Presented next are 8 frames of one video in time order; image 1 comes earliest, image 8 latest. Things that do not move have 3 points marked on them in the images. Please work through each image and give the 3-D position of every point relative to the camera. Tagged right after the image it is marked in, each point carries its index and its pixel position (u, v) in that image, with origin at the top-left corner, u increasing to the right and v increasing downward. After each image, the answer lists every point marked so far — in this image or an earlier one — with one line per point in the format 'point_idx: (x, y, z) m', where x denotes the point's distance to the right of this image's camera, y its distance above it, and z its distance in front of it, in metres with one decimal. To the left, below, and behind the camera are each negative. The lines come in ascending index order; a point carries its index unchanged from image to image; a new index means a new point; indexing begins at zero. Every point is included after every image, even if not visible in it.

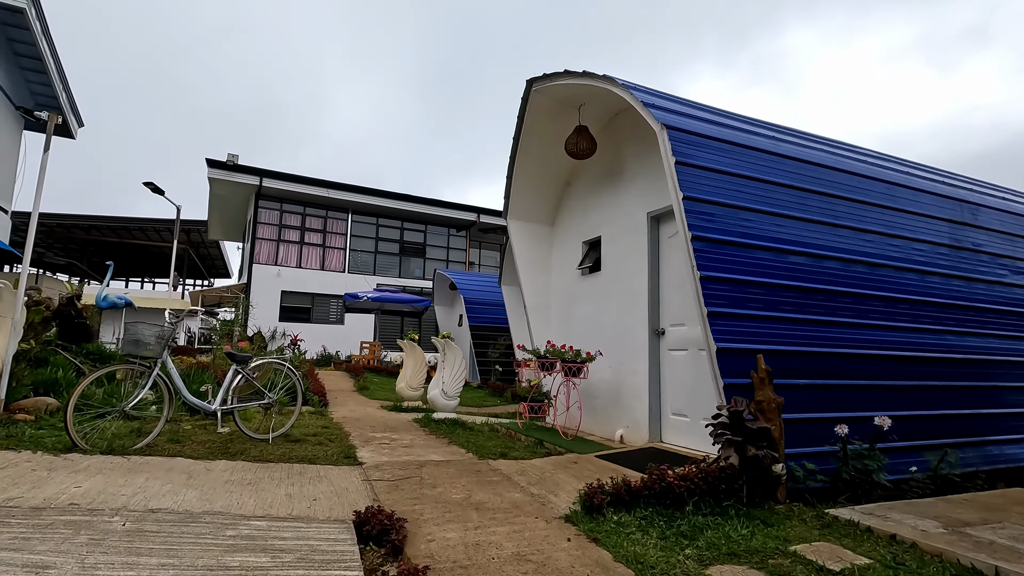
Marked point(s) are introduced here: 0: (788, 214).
0: (+2.4, +0.6, +4.7) m
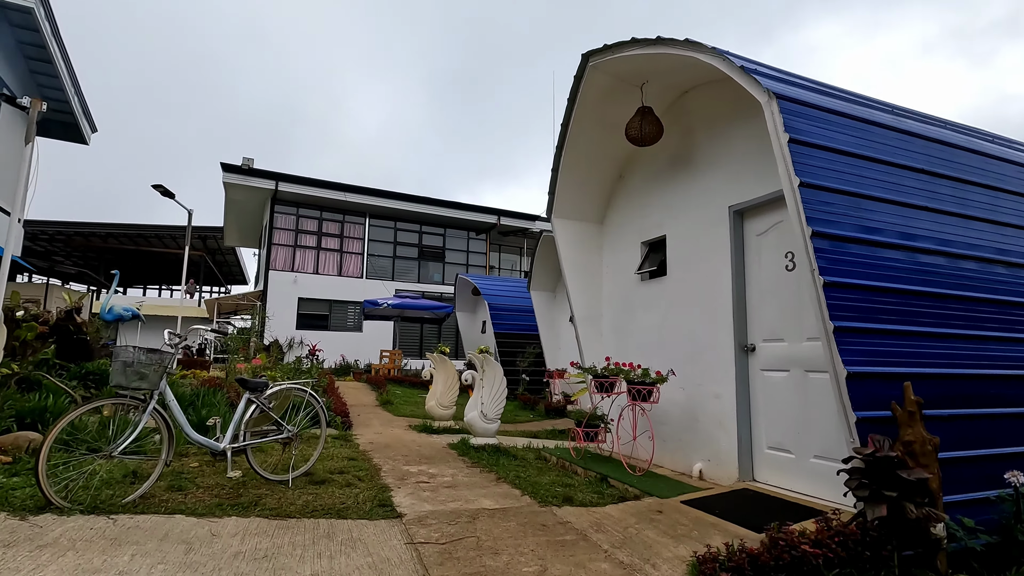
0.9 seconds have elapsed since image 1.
0: (+2.9, +0.6, +3.8) m
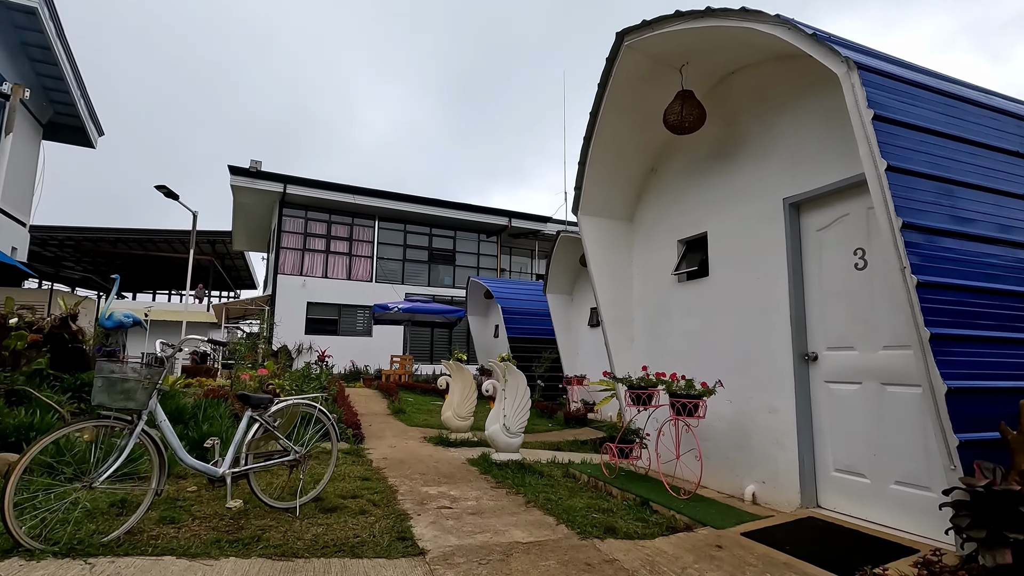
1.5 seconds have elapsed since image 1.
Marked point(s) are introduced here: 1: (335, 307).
0: (+3.1, +0.6, +3.3) m
1: (-6.7, -0.7, +20.0) m
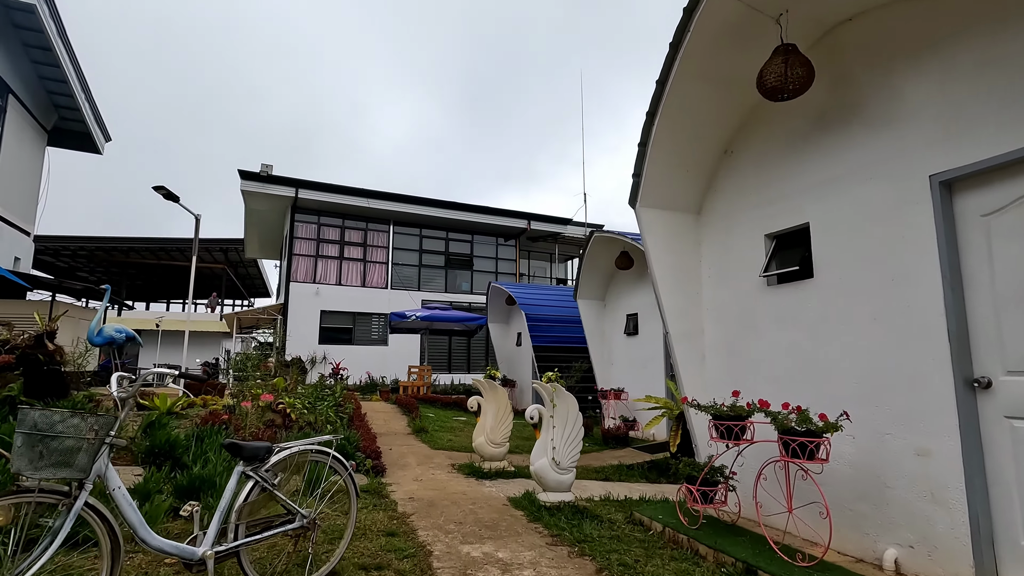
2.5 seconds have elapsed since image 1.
0: (+3.5, +0.6, +2.3) m
1: (-5.9, -1.0, +19.2) m
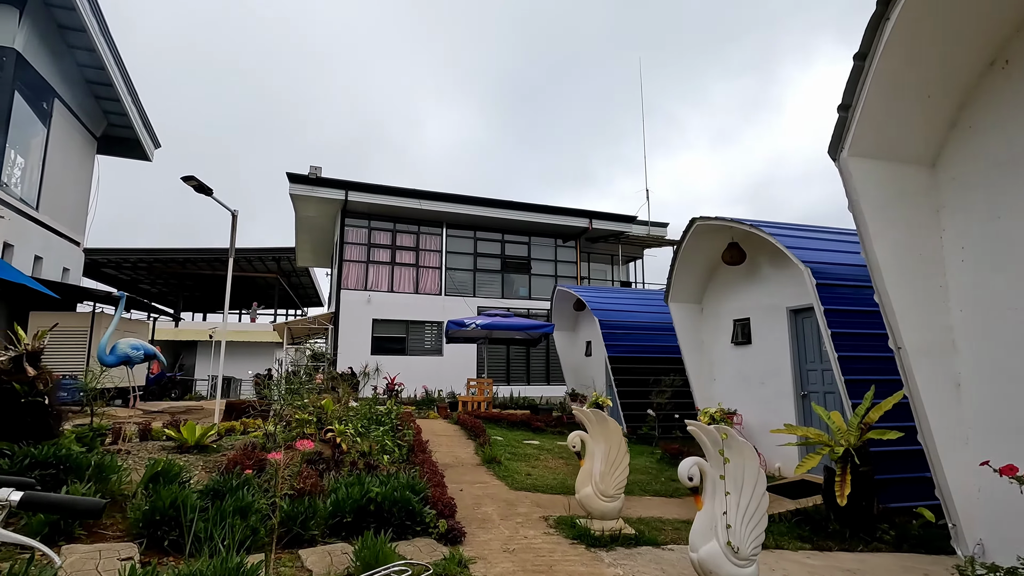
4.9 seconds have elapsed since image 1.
0: (+4.1, +0.7, +0.4) m
1: (-3.8, -1.2, +18.1) m
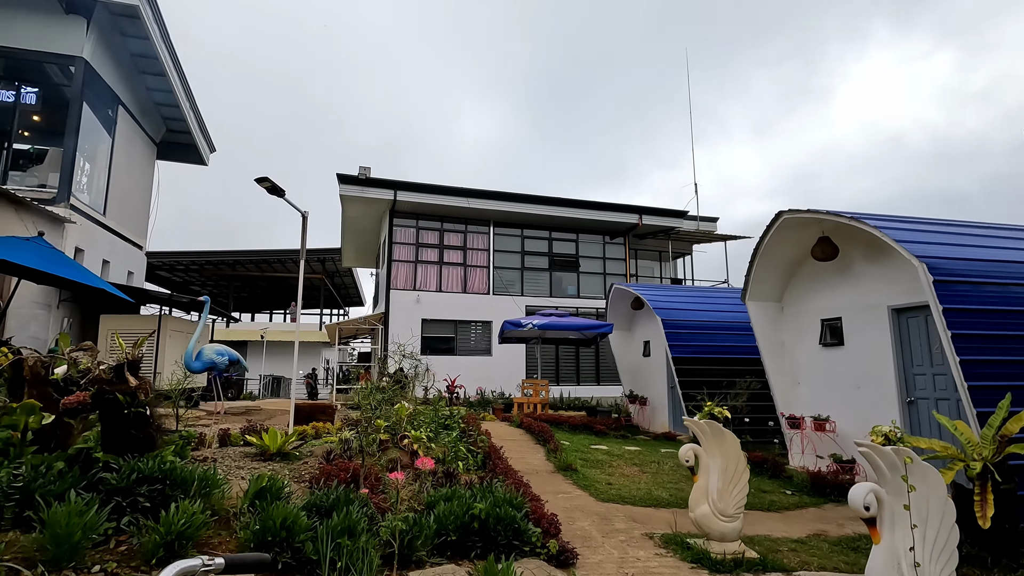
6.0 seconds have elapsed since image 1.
0: (+4.7, +0.7, -0.2) m
1: (-2.1, -1.2, +18.0) m
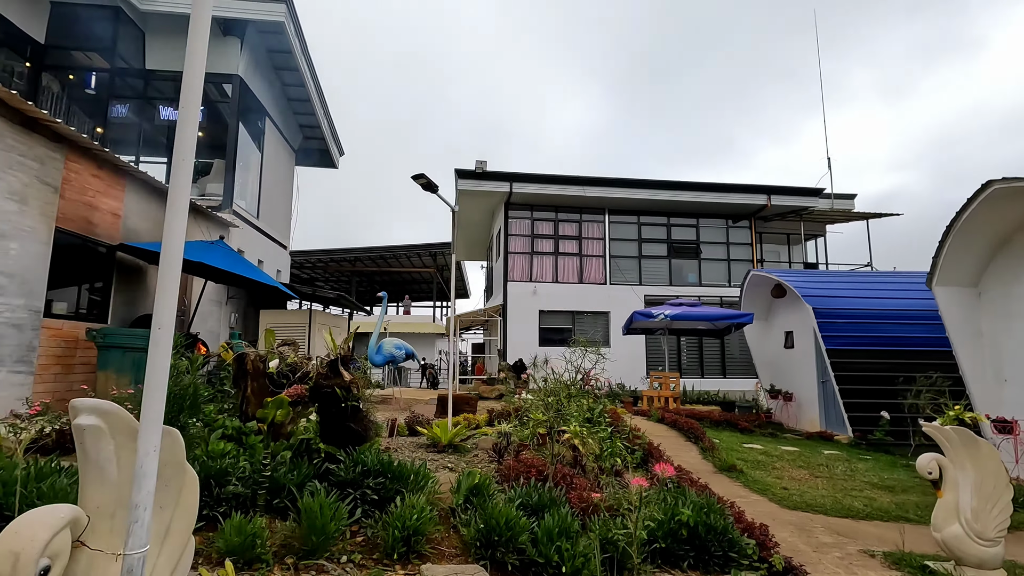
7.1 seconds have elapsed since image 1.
0: (+5.3, +0.8, -1.3) m
1: (+1.9, -0.9, +17.8) m
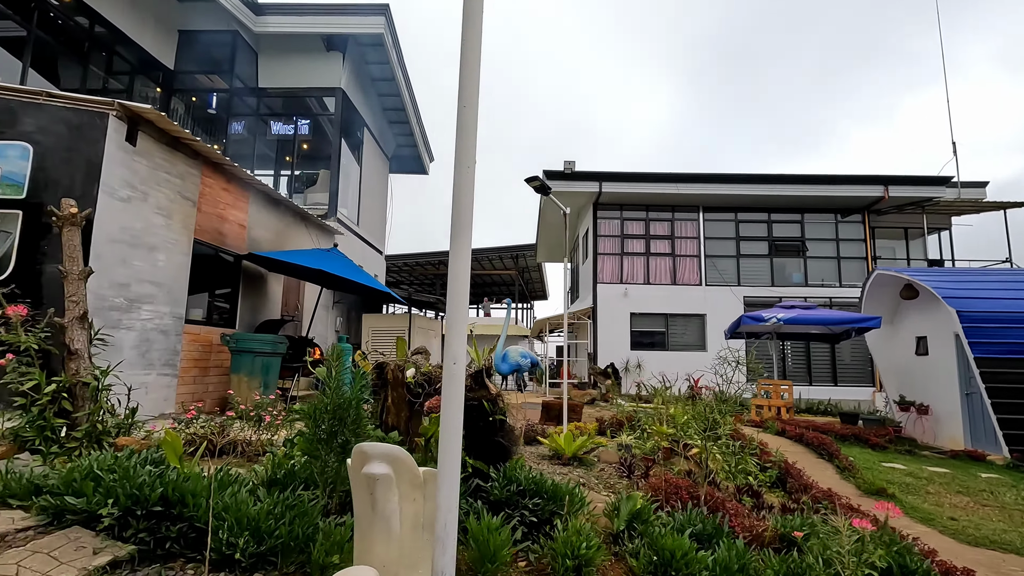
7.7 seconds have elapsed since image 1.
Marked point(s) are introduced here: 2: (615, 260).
0: (+5.6, +0.8, -2.3) m
1: (+4.8, -0.9, +17.1) m
2: (+3.4, +0.9, +17.6) m
